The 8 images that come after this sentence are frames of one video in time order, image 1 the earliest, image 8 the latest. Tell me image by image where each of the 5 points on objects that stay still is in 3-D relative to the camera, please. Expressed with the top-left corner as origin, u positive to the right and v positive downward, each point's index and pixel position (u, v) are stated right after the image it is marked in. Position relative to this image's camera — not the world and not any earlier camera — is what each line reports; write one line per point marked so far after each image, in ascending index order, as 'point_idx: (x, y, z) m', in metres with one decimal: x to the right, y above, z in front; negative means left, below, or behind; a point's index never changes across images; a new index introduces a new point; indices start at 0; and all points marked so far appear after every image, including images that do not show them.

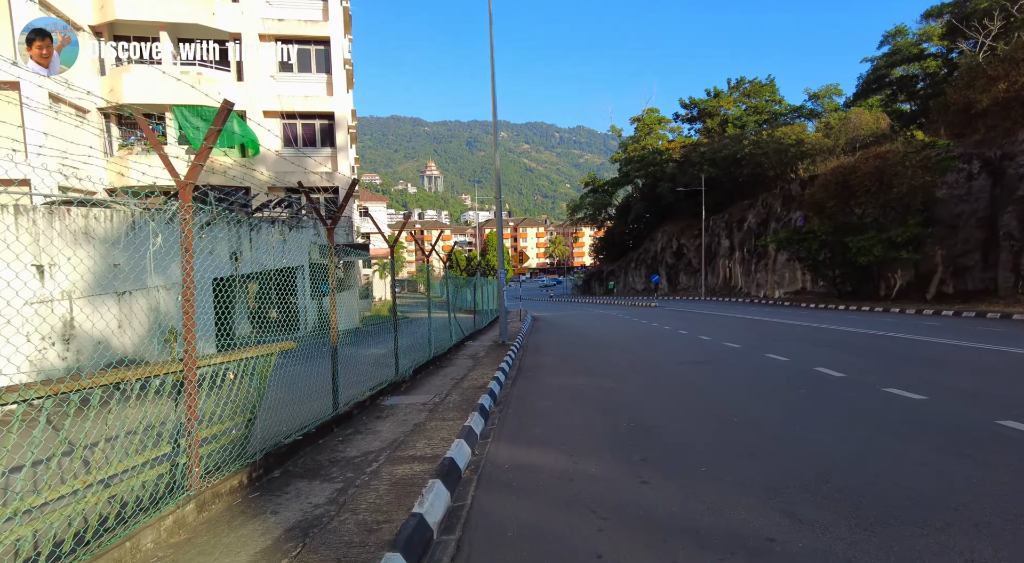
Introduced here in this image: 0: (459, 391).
0: (-0.6, -1.2, +6.4) m
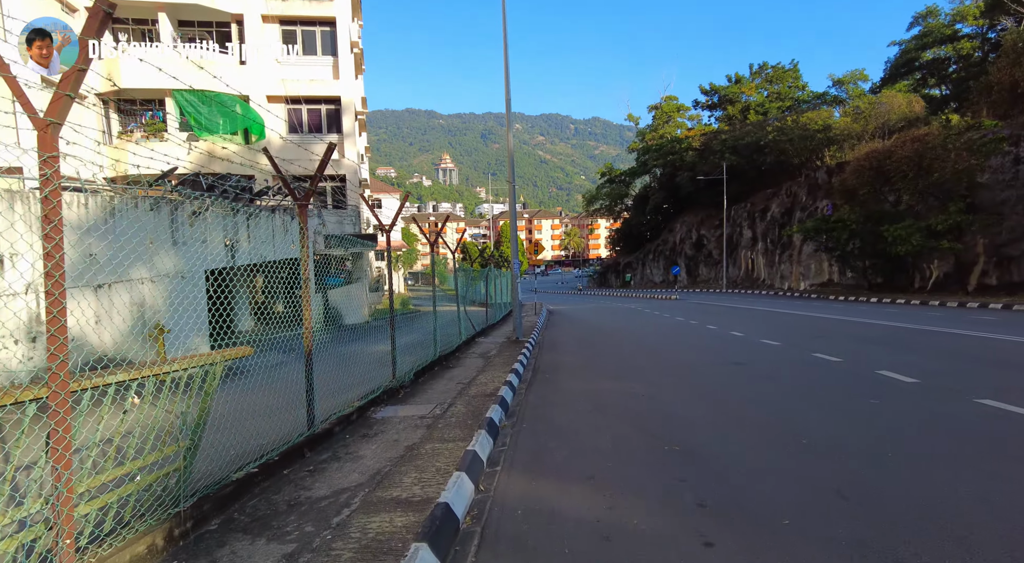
0: (-0.5, -1.1, +5.5) m
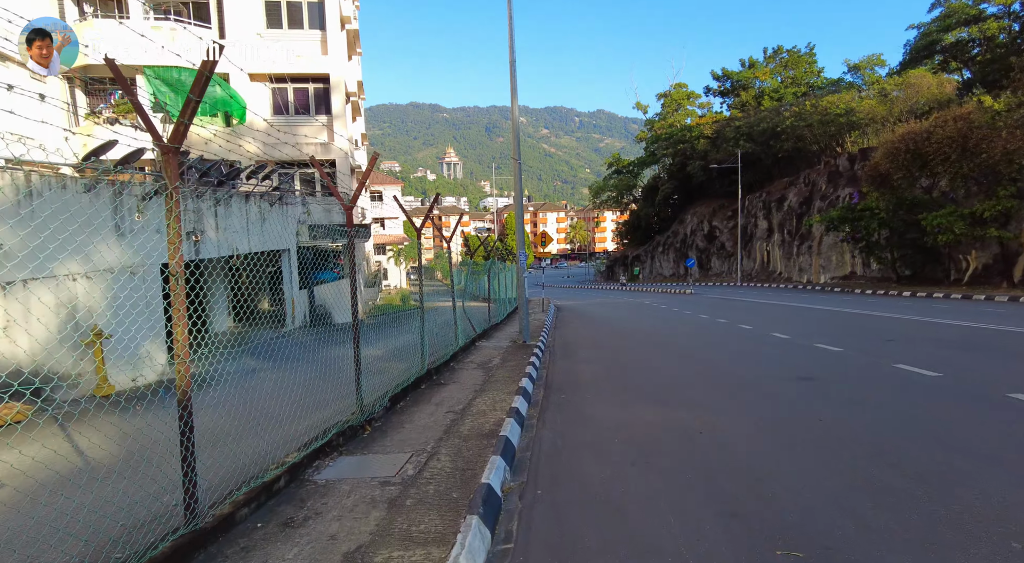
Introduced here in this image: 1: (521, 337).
0: (-0.4, -1.1, +3.9) m
1: (+0.2, -1.1, +10.6) m
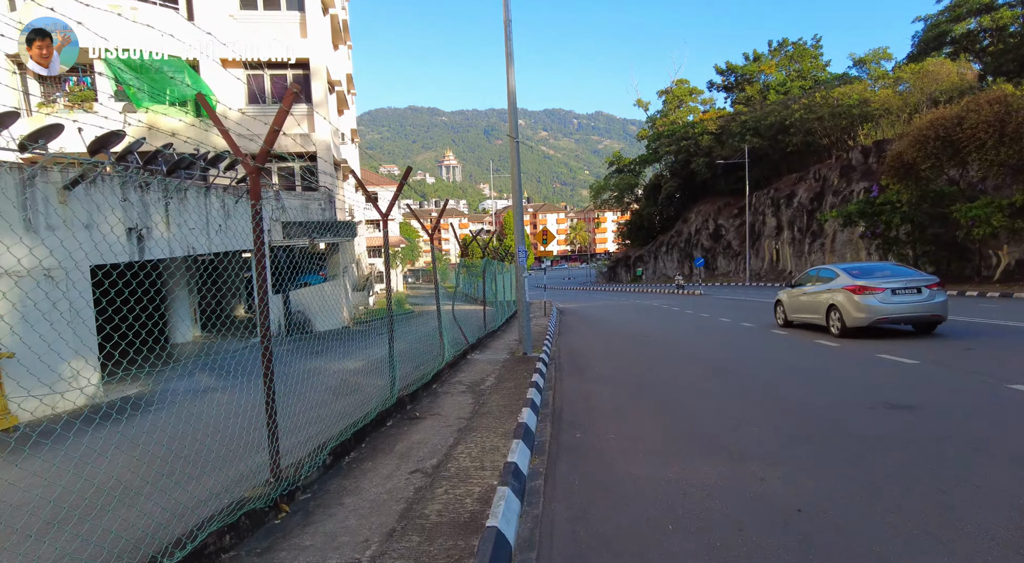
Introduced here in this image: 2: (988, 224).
0: (-0.4, -1.1, +2.4) m
1: (+0.1, -1.1, +9.1) m
2: (+15.4, +1.9, +18.4) m
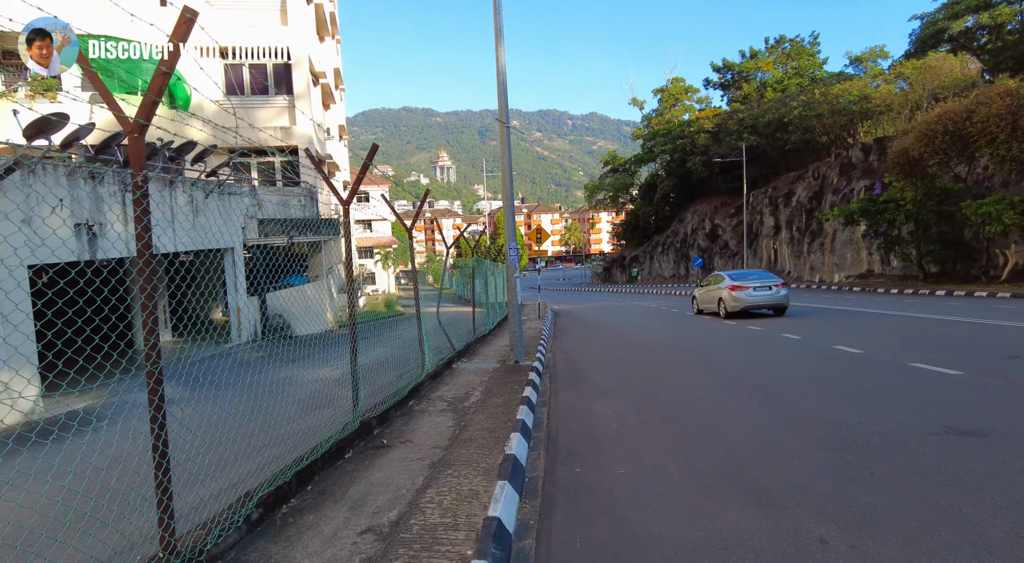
0: (-0.5, -1.1, +1.6) m
1: (0.0, -1.1, +8.3) m
2: (+15.2, +1.9, +17.8) m
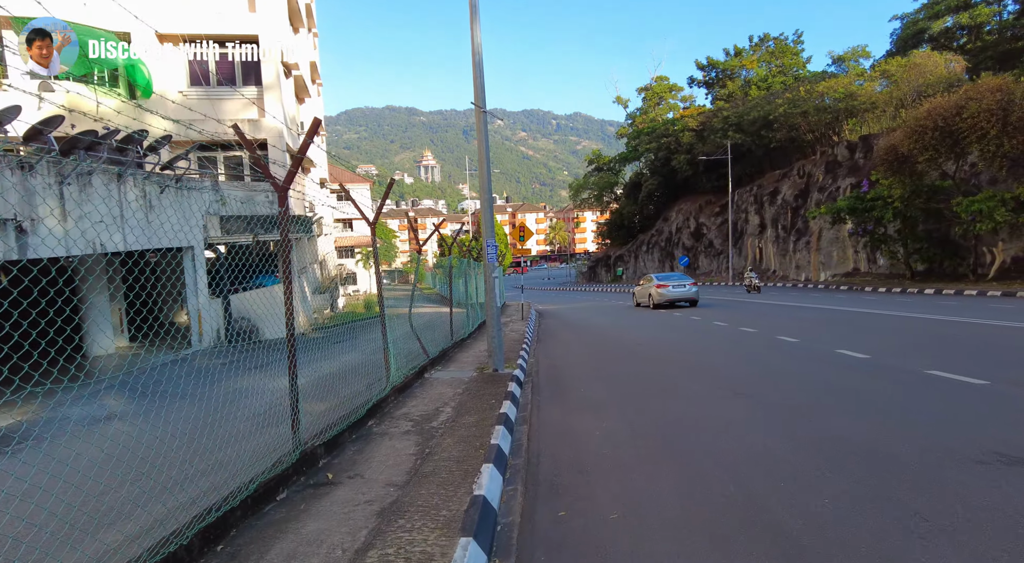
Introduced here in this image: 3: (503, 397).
0: (-0.6, -1.1, +0.9) m
1: (-0.3, -1.1, +7.7) m
2: (+14.6, +1.9, +17.5) m
3: (-0.1, -1.1, +5.5) m
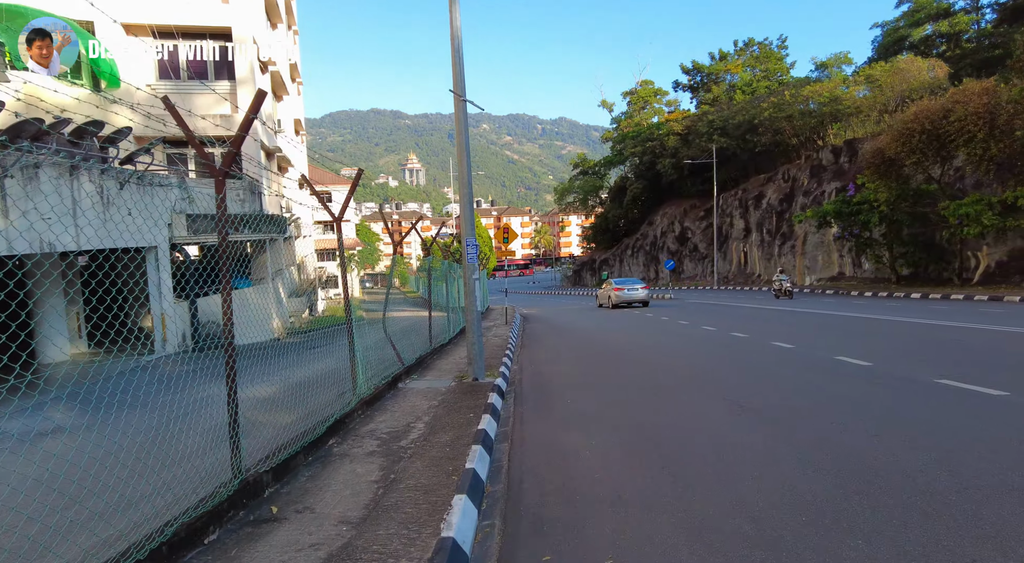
0: (-0.7, -1.1, +0.4) m
1: (-0.5, -1.1, +7.2) m
2: (+14.2, +1.8, +17.4) m
3: (-0.3, -1.1, +5.0) m
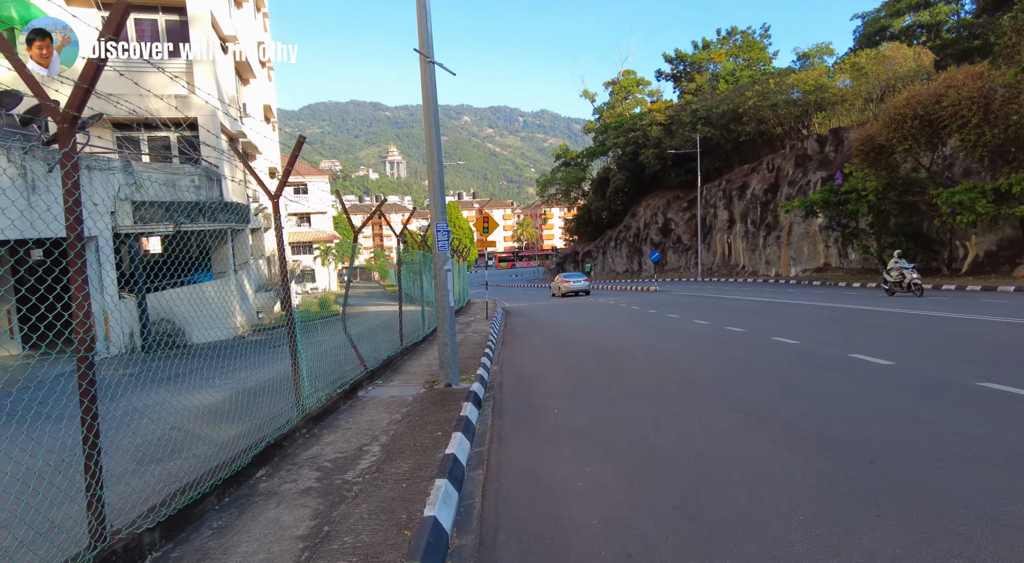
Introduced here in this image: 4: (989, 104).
0: (-0.7, -1.1, -0.4) m
1: (-0.7, -1.0, +6.4) m
2: (+13.6, +2.1, +17.0) m
3: (-0.4, -1.1, +4.2) m
4: (+13.2, +4.9, +15.8) m
